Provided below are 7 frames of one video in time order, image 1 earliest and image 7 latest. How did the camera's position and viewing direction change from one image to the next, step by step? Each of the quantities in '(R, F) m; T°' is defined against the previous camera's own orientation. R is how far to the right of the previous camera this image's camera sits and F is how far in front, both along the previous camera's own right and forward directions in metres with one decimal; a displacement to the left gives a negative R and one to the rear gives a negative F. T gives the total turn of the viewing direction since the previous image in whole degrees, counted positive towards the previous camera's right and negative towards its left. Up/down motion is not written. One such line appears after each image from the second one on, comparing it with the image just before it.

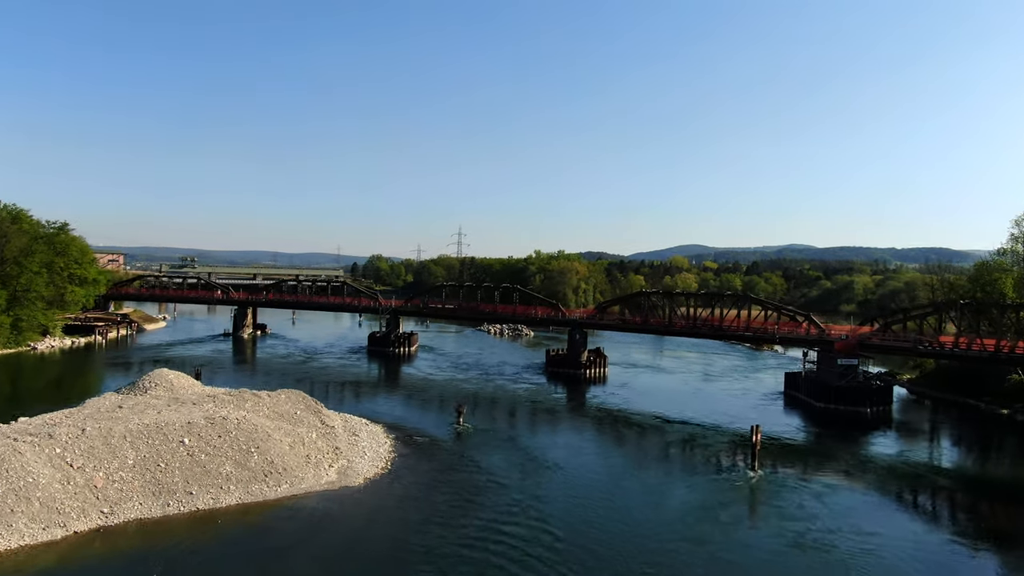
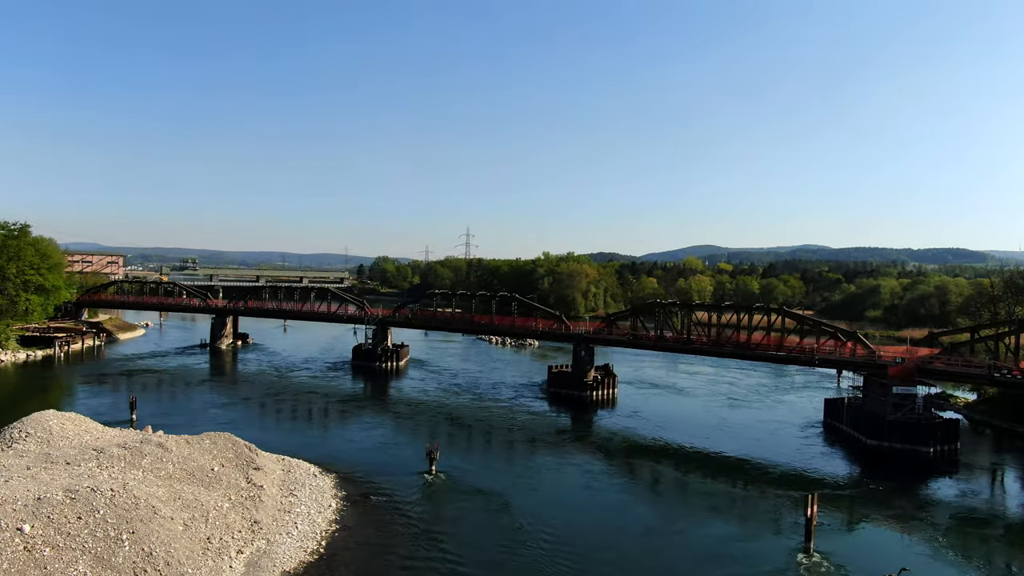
(+1.1, +6.2) m; -1°
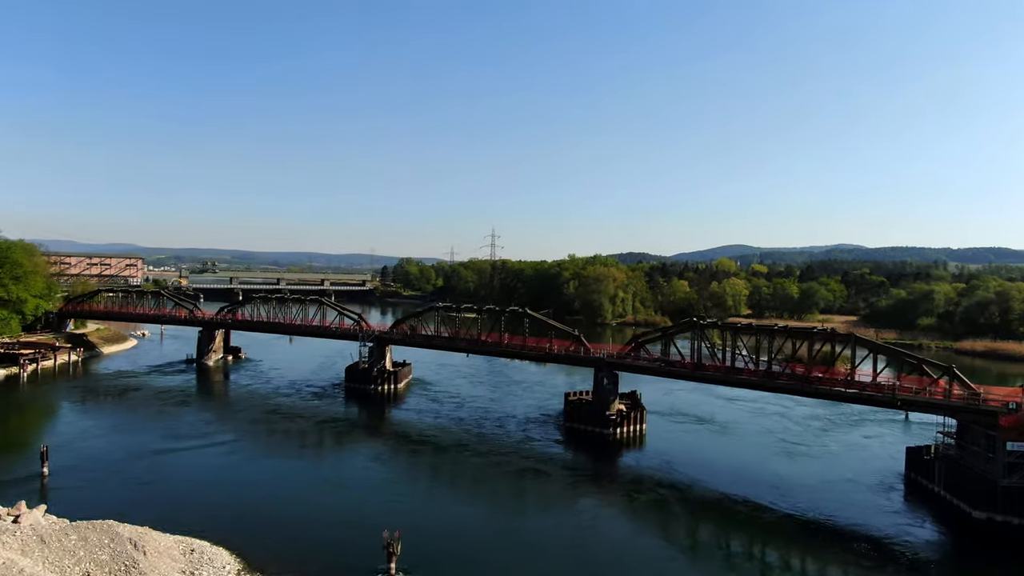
(+1.2, +7.1) m; -3°
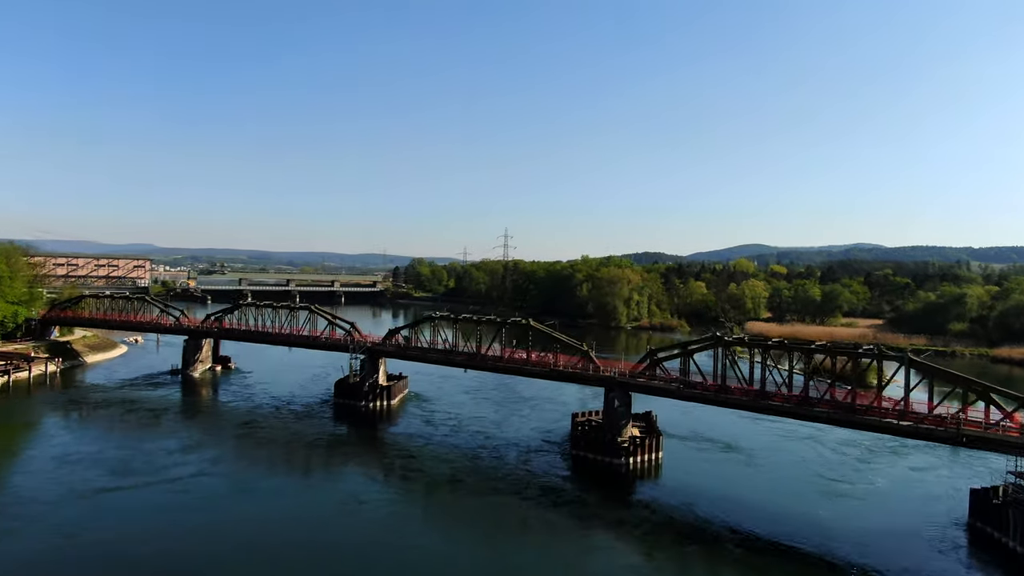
(+0.8, +4.3) m; -1°
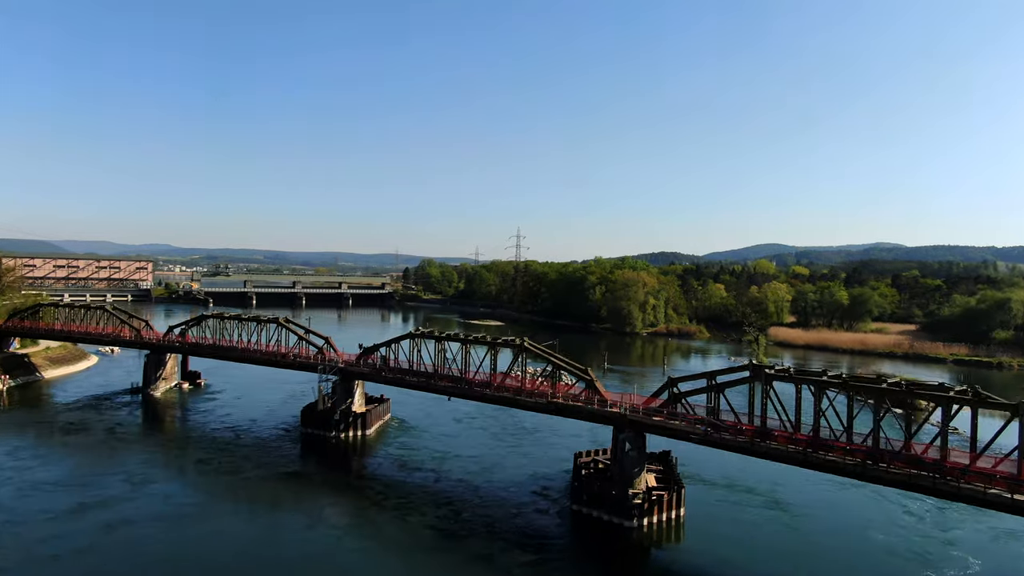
(+1.3, +6.7) m; -1°
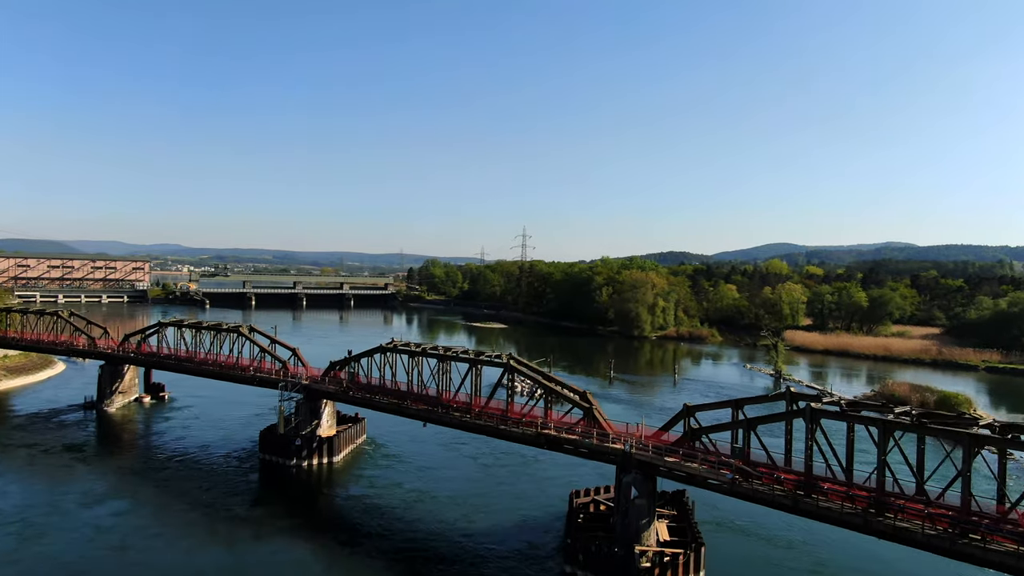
(+1.1, +5.4) m; -1°
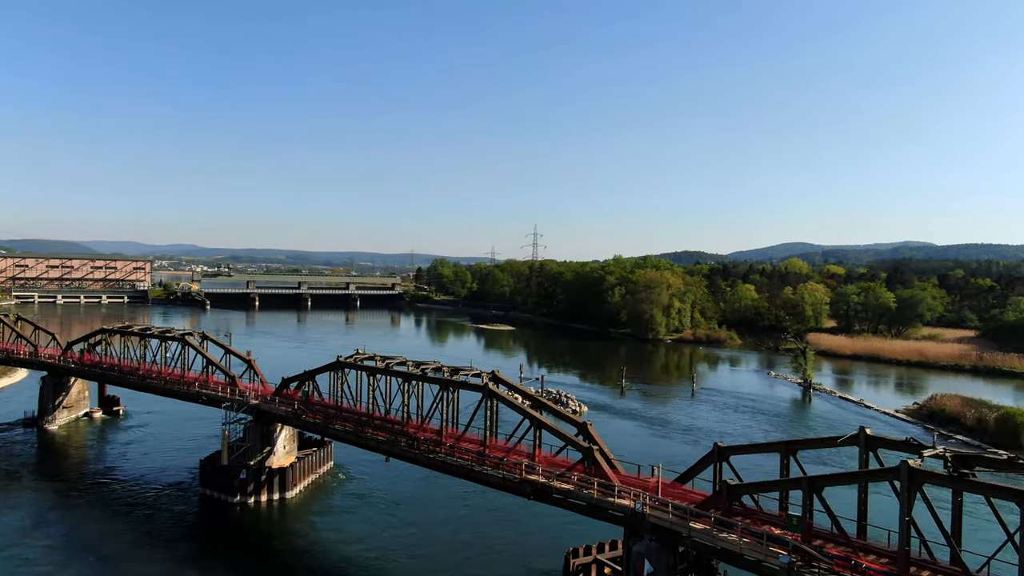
(+1.2, +6.0) m; -1°
